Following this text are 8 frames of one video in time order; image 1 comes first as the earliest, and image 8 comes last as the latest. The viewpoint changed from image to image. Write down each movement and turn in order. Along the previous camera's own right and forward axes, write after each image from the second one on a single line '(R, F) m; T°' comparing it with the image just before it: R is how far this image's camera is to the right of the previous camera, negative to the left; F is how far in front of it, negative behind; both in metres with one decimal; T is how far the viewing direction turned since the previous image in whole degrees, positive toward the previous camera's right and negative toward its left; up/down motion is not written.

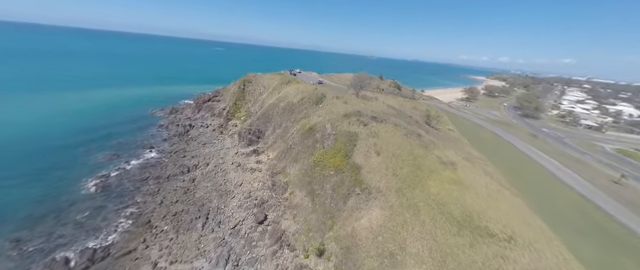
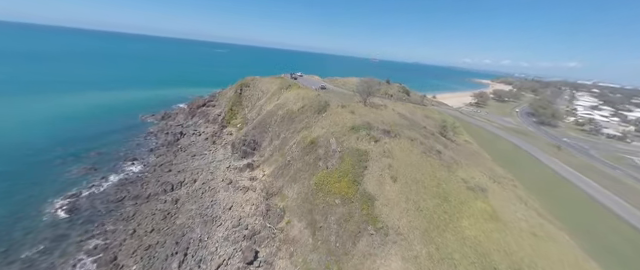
(-0.2, +4.8) m; -1°
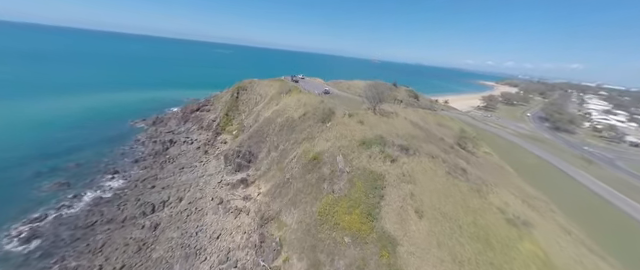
(-0.4, +4.4) m; 0°
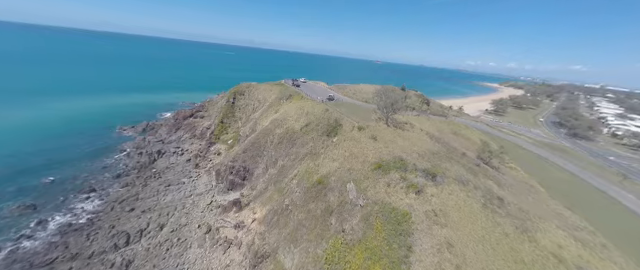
(-0.5, +4.4) m; 0°
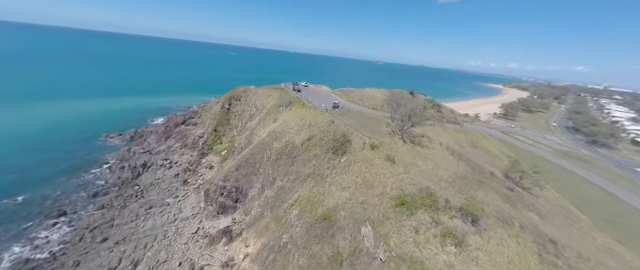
(-0.5, +4.3) m; 0°
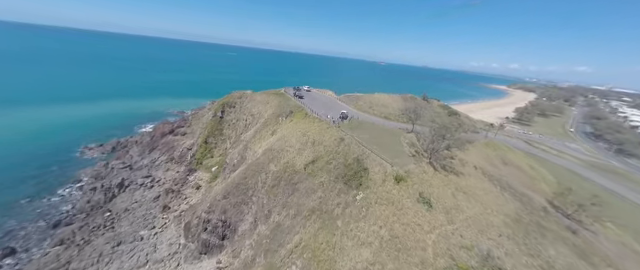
(-0.6, +5.4) m; 0°
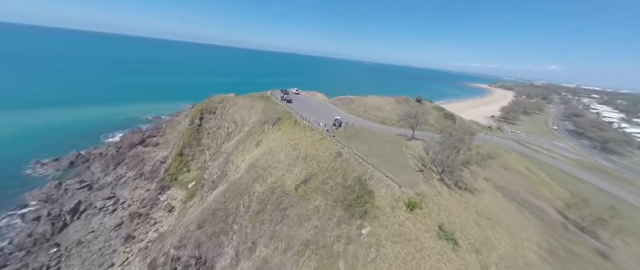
(-0.4, +3.5) m; +3°
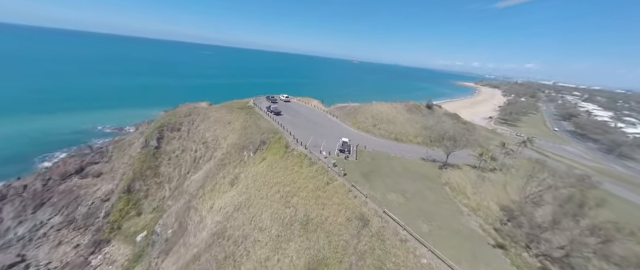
(-1.1, +8.3) m; +3°
